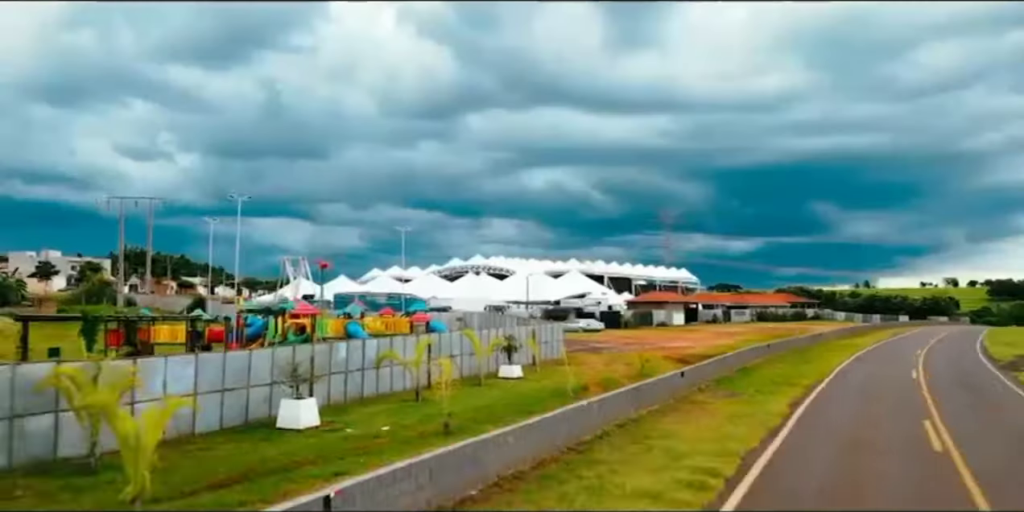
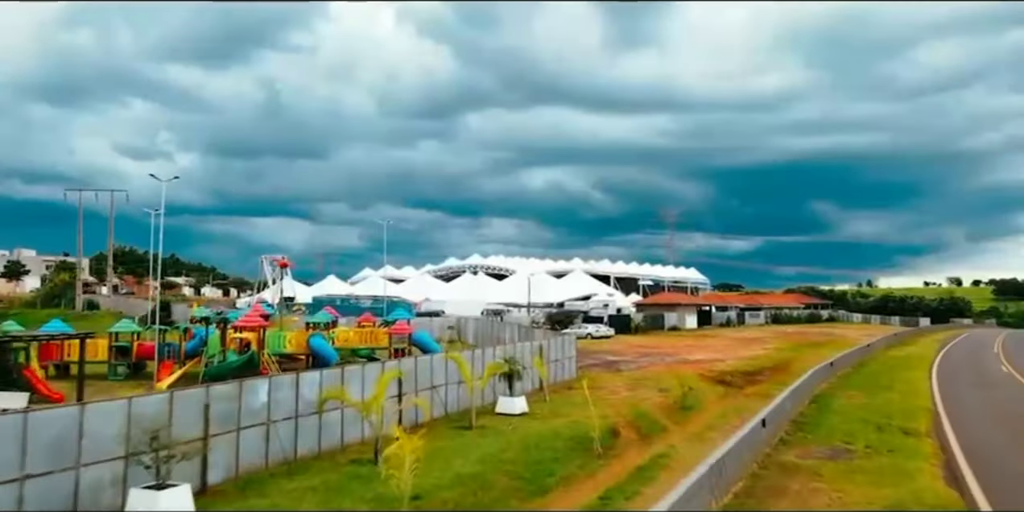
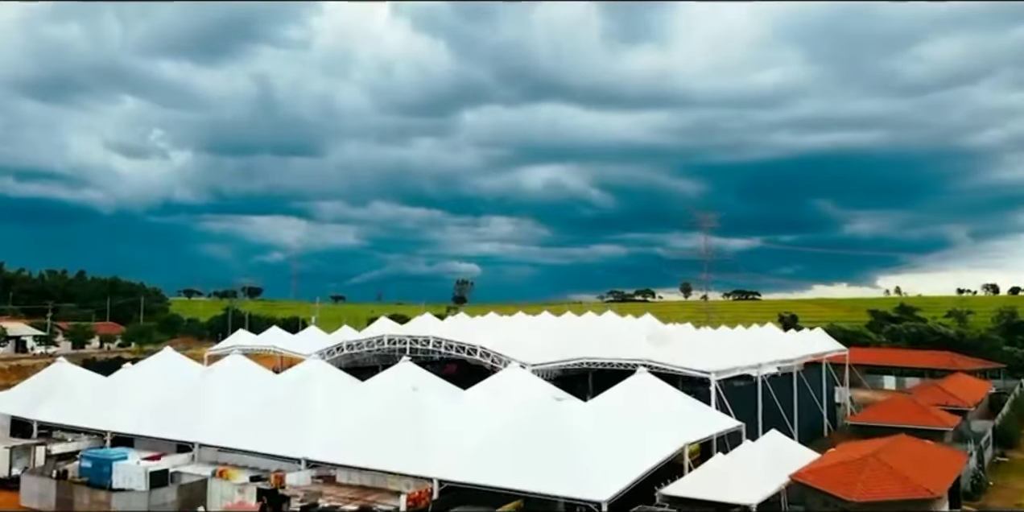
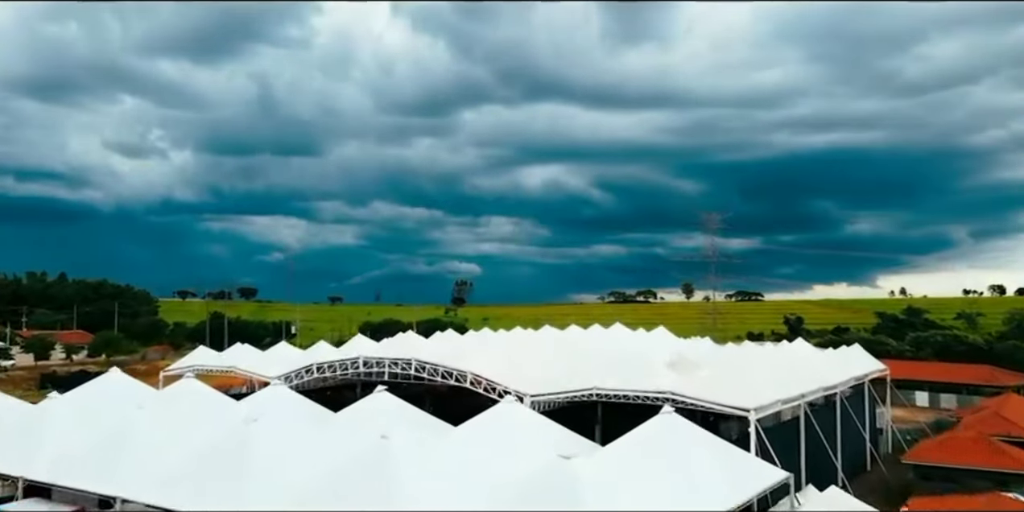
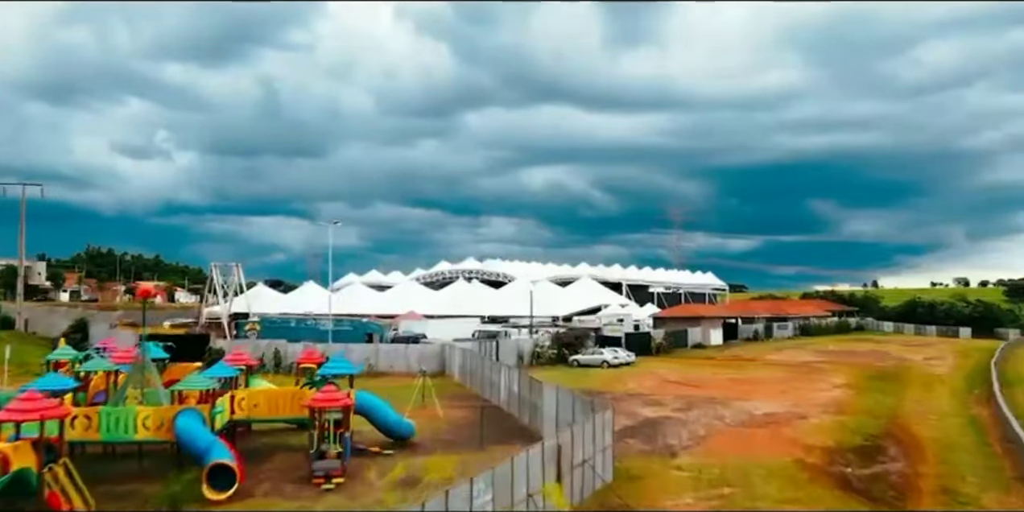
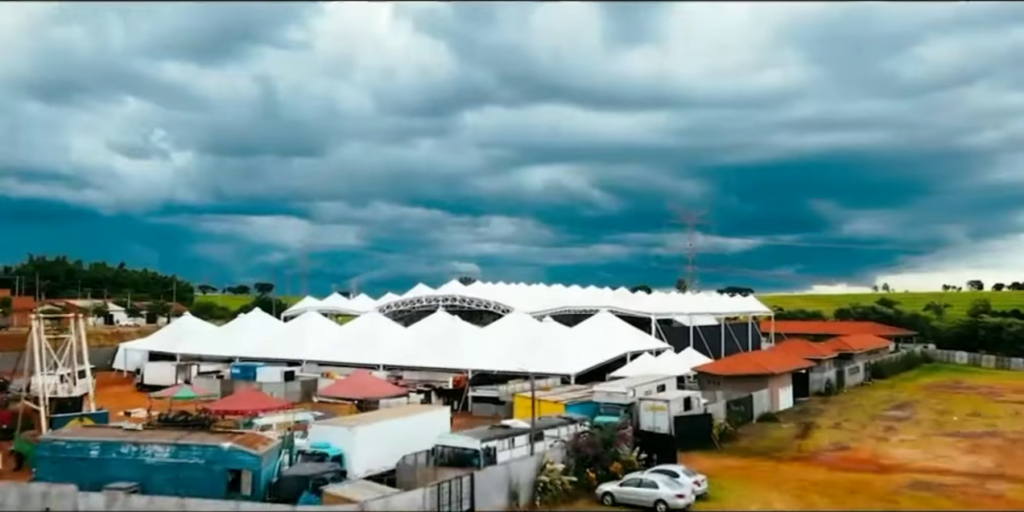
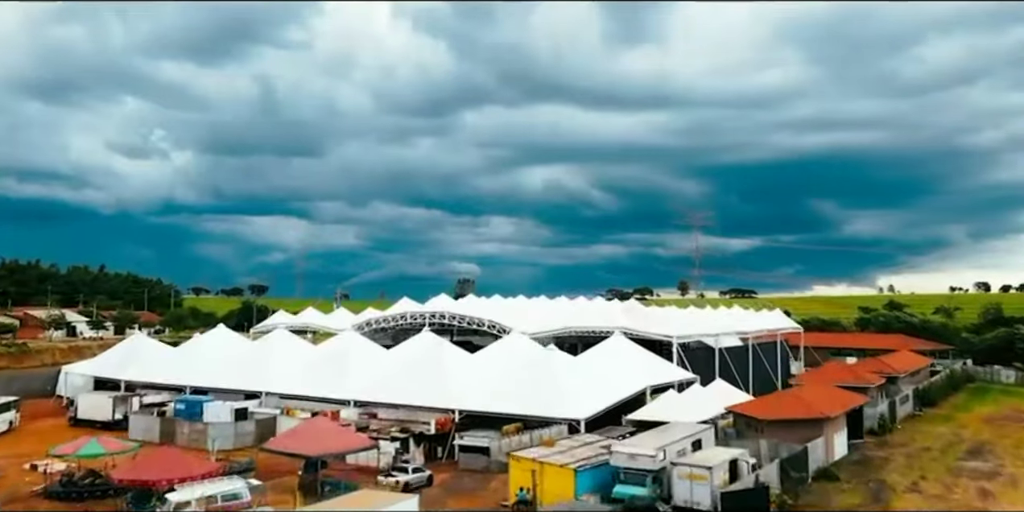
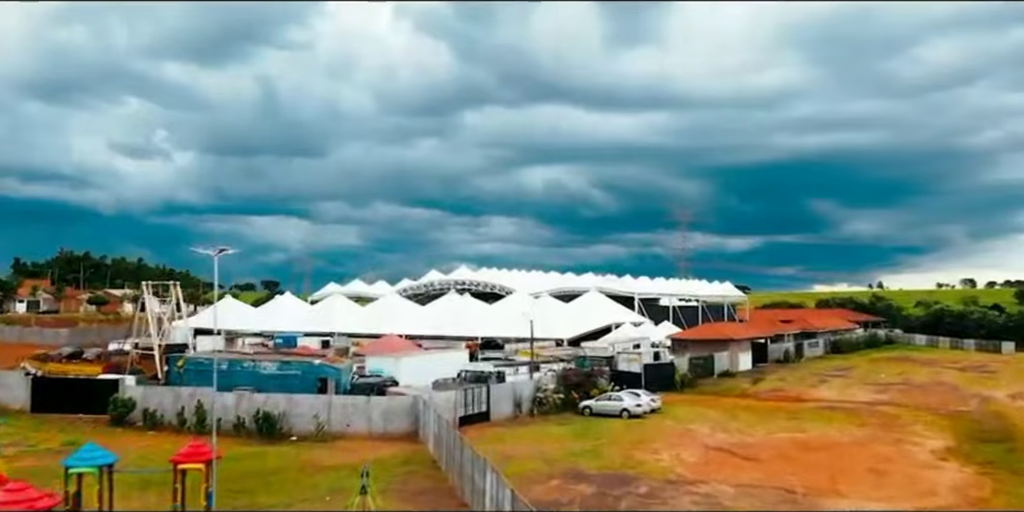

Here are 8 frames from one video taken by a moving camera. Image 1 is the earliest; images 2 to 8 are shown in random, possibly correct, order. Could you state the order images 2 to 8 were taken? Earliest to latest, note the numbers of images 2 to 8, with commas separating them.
2, 5, 8, 6, 7, 3, 4
